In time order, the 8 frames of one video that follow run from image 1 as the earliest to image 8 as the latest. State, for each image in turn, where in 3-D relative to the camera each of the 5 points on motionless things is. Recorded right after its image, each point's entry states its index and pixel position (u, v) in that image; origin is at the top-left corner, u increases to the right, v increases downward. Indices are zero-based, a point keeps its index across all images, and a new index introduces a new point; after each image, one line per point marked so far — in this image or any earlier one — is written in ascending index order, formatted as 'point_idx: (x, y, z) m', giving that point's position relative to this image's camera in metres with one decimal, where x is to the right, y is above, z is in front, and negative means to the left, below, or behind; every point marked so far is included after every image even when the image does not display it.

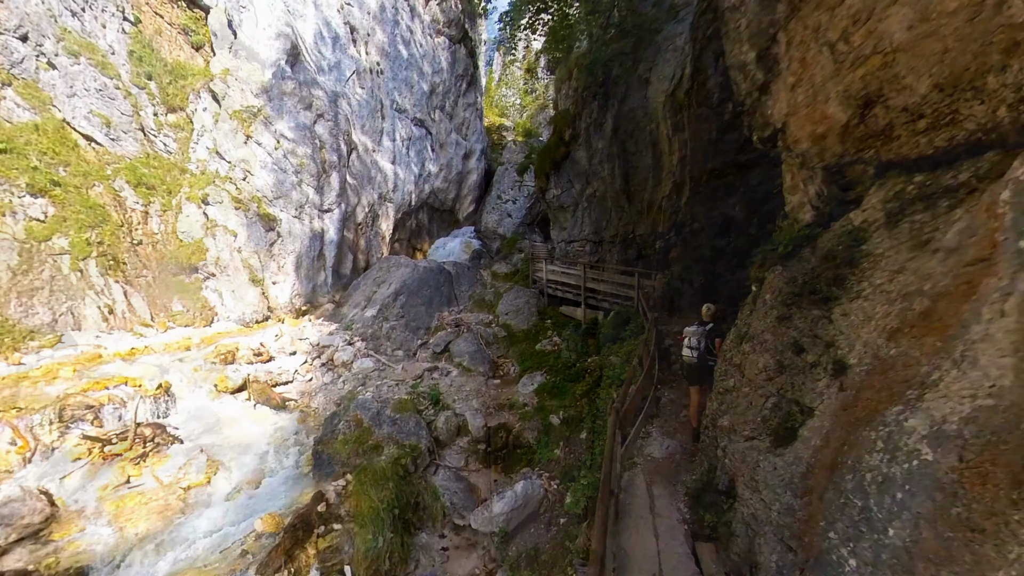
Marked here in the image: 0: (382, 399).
0: (-3.2, -2.8, +11.2) m
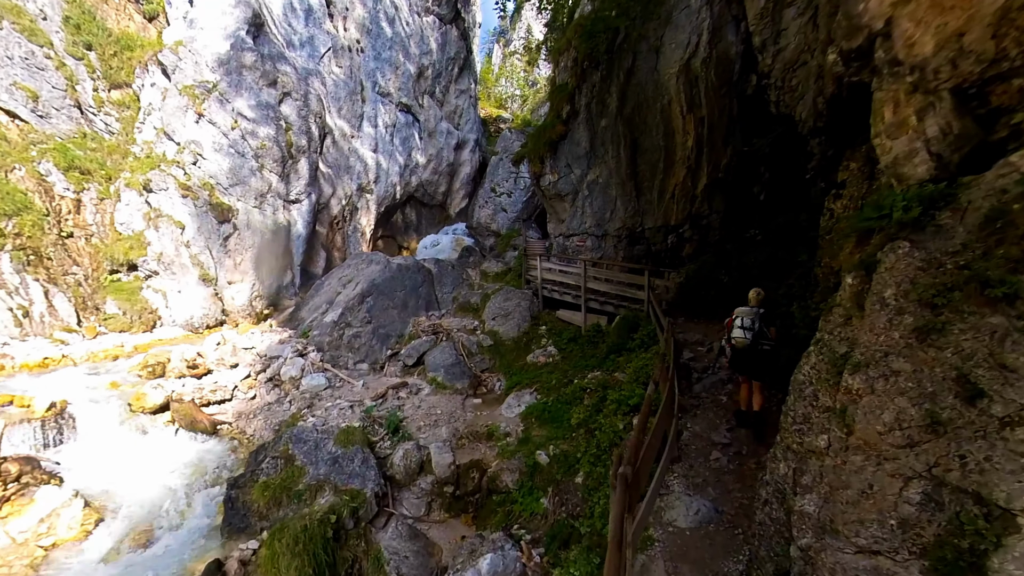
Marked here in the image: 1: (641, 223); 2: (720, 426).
0: (-3.6, -2.7, +8.9) m
1: (+4.2, +2.0, +15.0) m
2: (+3.4, -2.2, +7.4) m
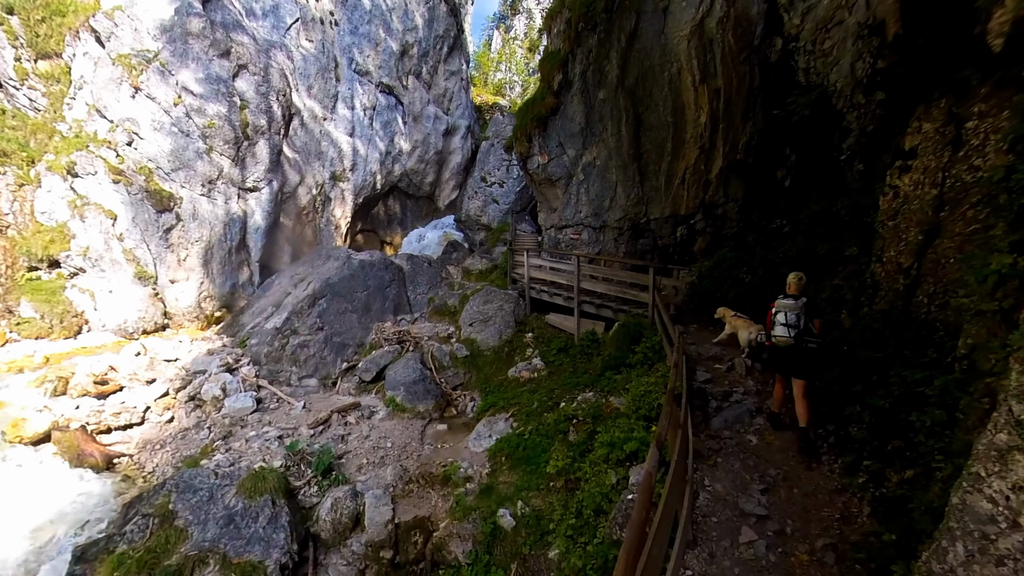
0: (-4.2, -2.8, +6.9) m
1: (+3.7, +2.0, +12.8) m
2: (+2.8, -2.3, +5.3) m
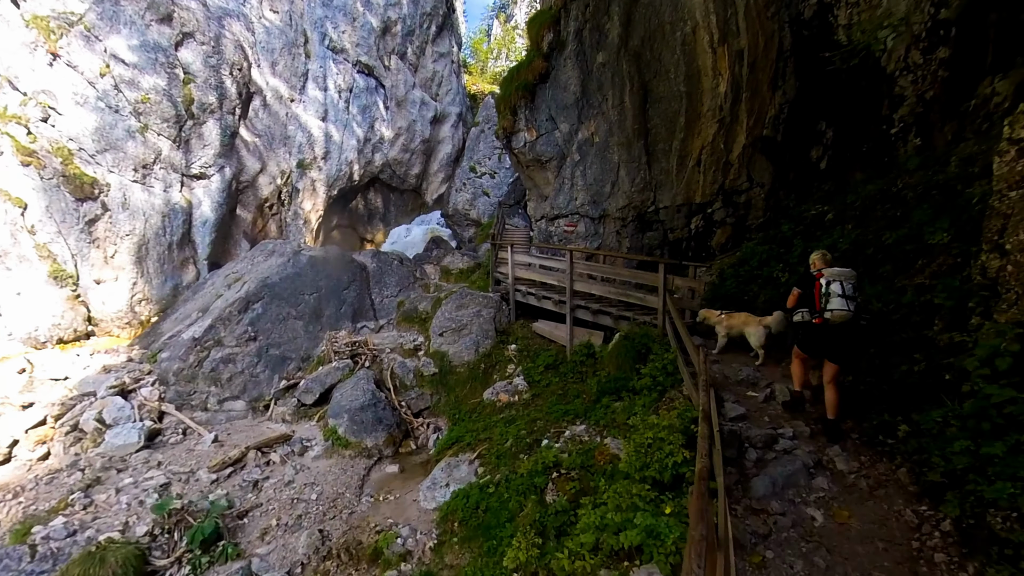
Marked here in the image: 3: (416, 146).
0: (-4.7, -2.8, +4.9) m
1: (+3.3, +2.0, +10.7) m
2: (+2.2, -2.3, +3.2) m
3: (-4.1, +6.1, +19.8) m
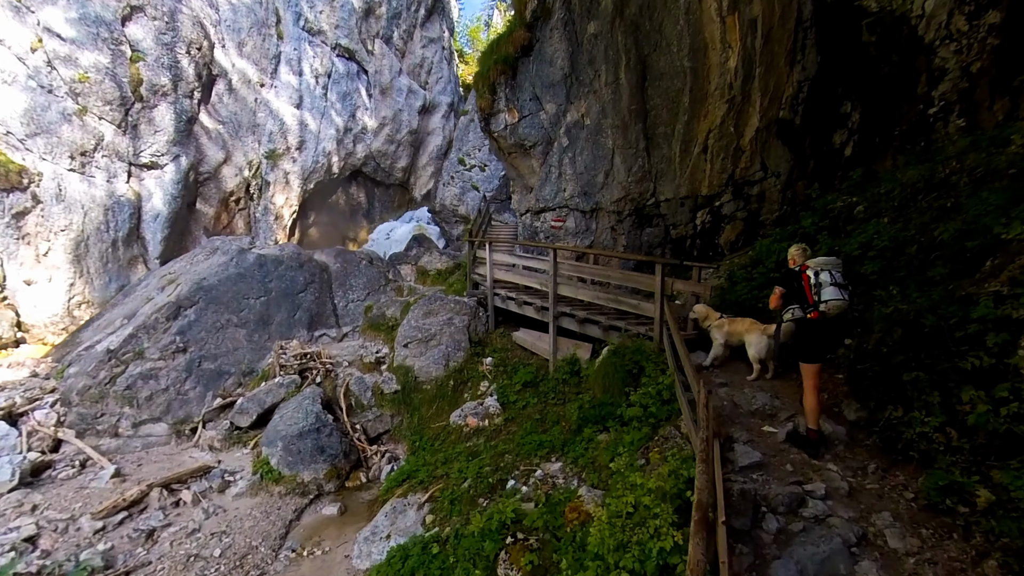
0: (-5.3, -2.8, +3.7) m
1: (+2.9, +1.9, +9.4) m
2: (+1.7, -2.4, +1.8) m
3: (-4.4, +6.1, +18.5) m
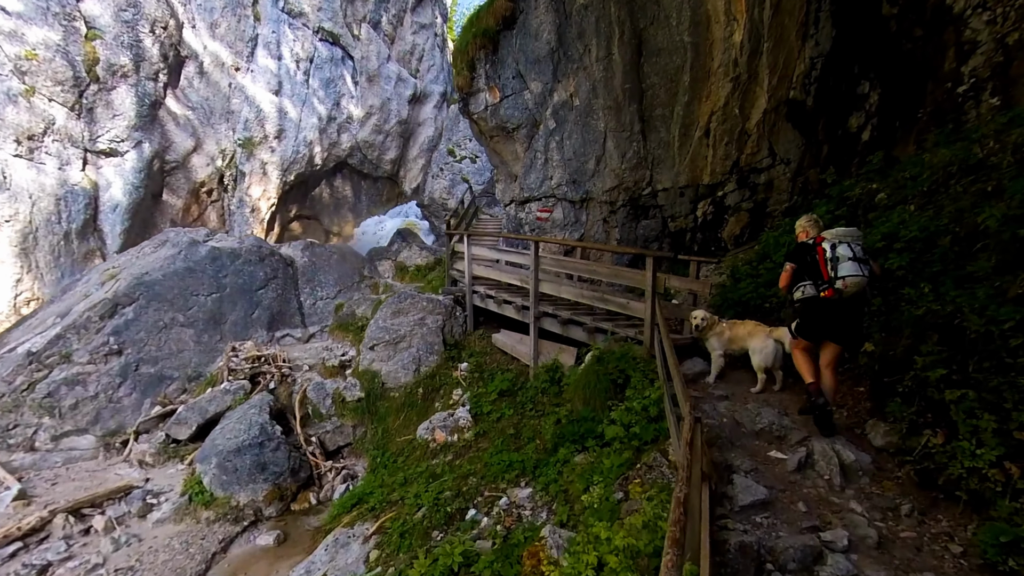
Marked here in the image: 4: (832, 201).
0: (-5.7, -2.8, +2.9) m
1: (+2.5, +2.0, +8.5) m
2: (+1.2, -2.3, +1.0) m
3: (-4.7, +6.2, +17.7) m
4: (+4.4, +1.2, +6.3) m
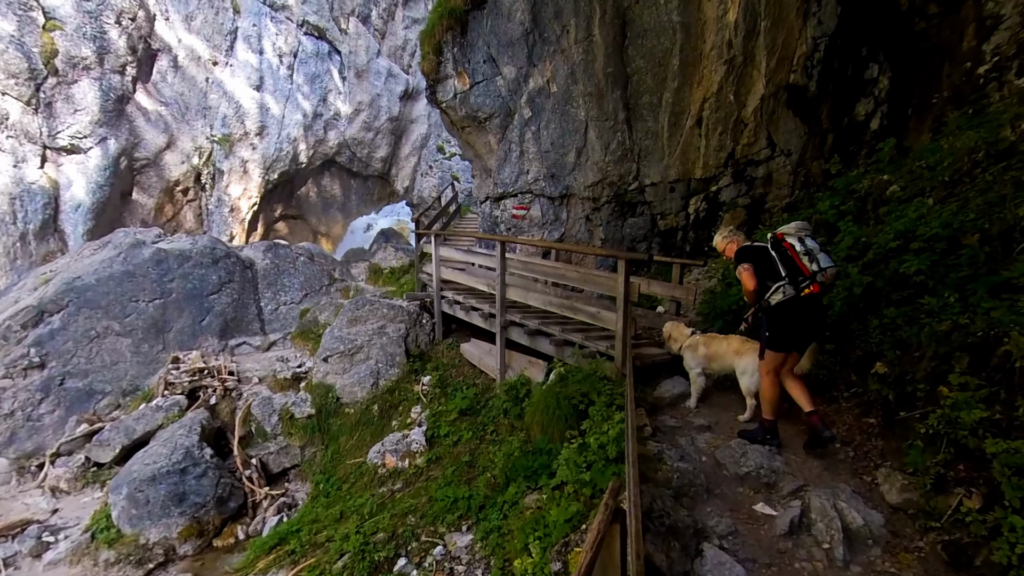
0: (-6.4, -2.9, +2.3) m
1: (+2.1, +1.9, +7.6) m
2: (+0.5, -2.4, +0.2) m
3: (-4.8, +6.1, +17.1) m
4: (+3.8, +1.1, +5.3) m
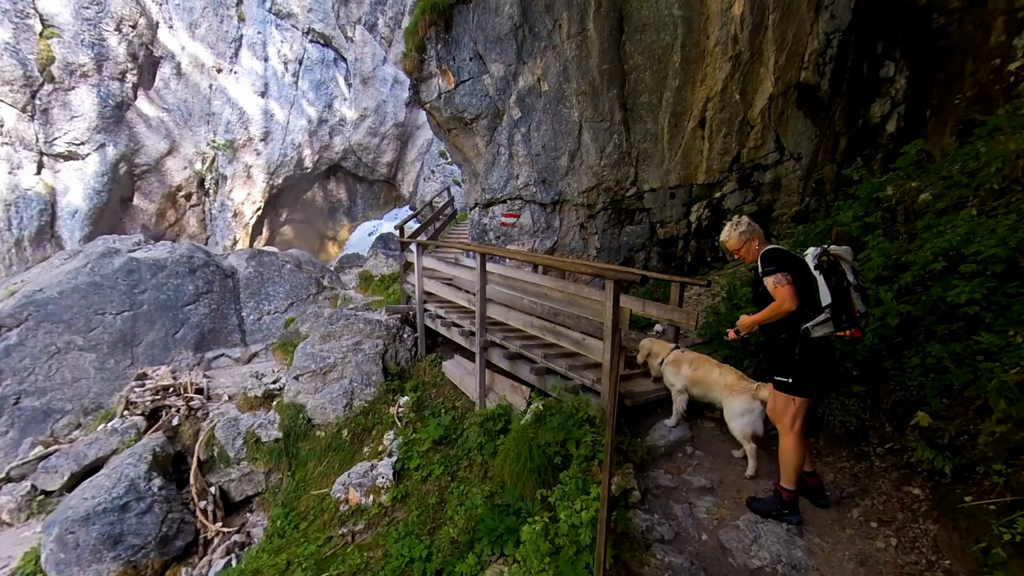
0: (-6.8, -3.0, +2.0) m
1: (+1.9, +1.7, +6.7) m
2: (-0.1, -2.6, -0.6) m
3: (-4.3, +5.9, +16.6) m
4: (+3.5, +0.9, +4.4) m
